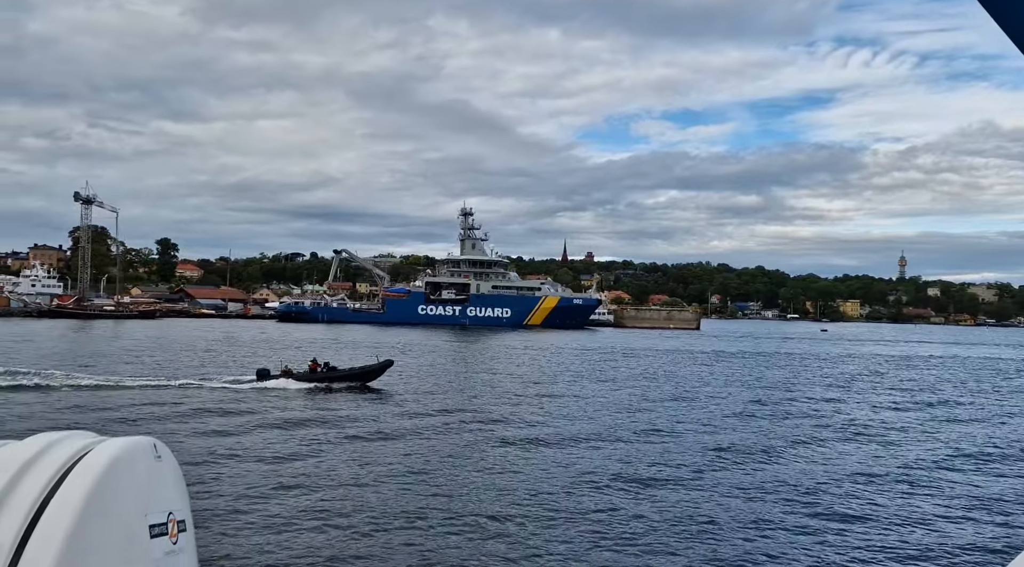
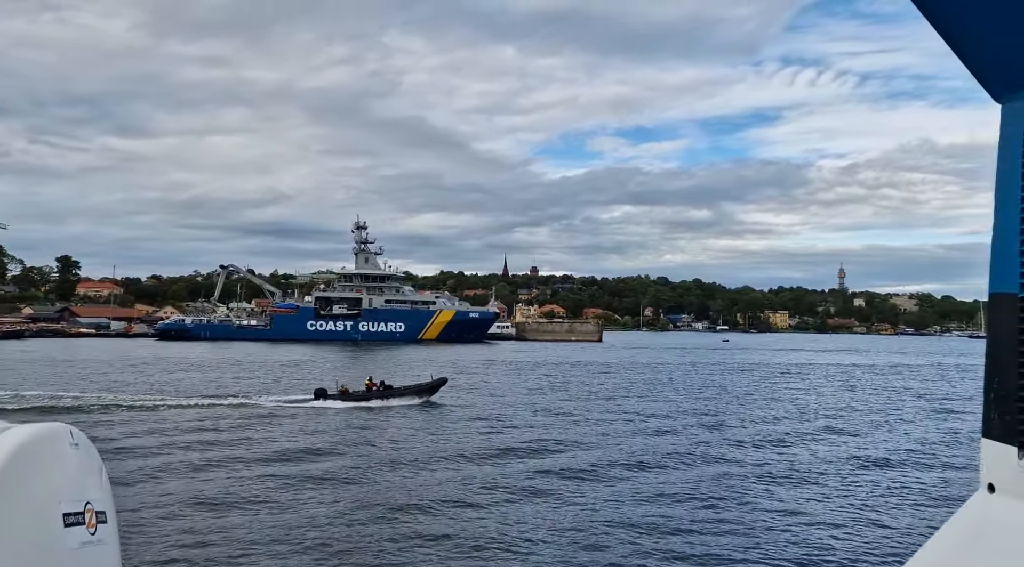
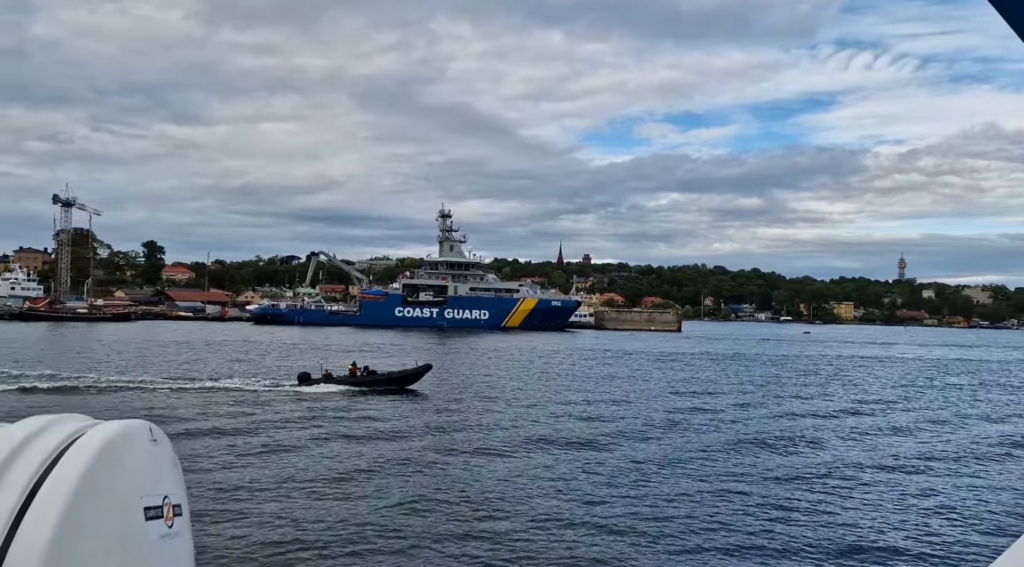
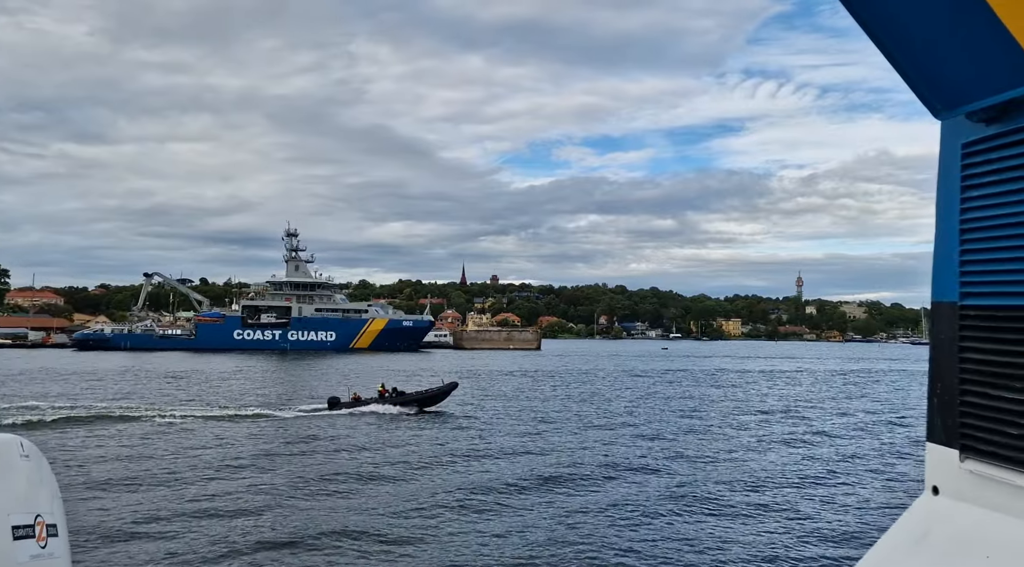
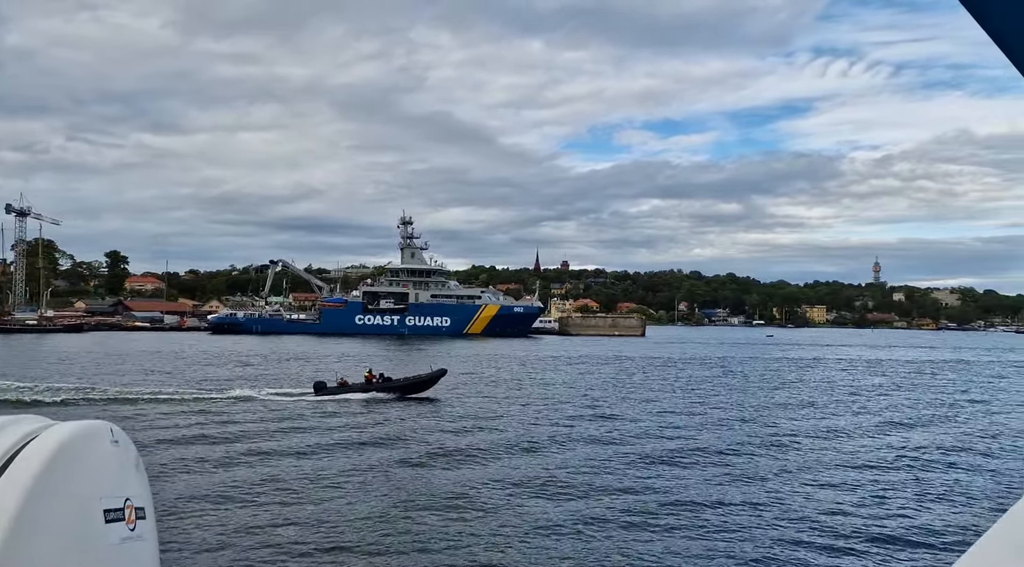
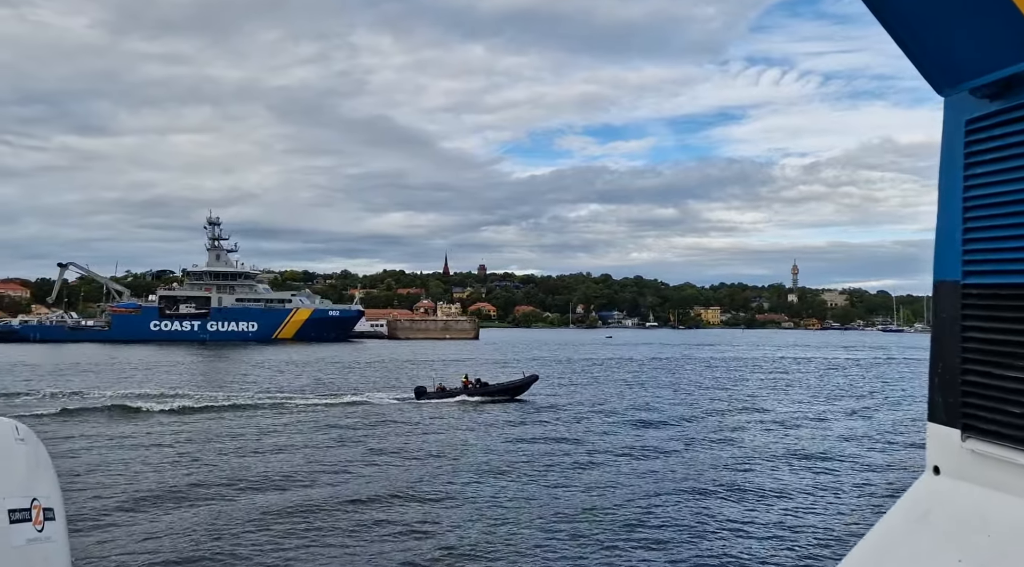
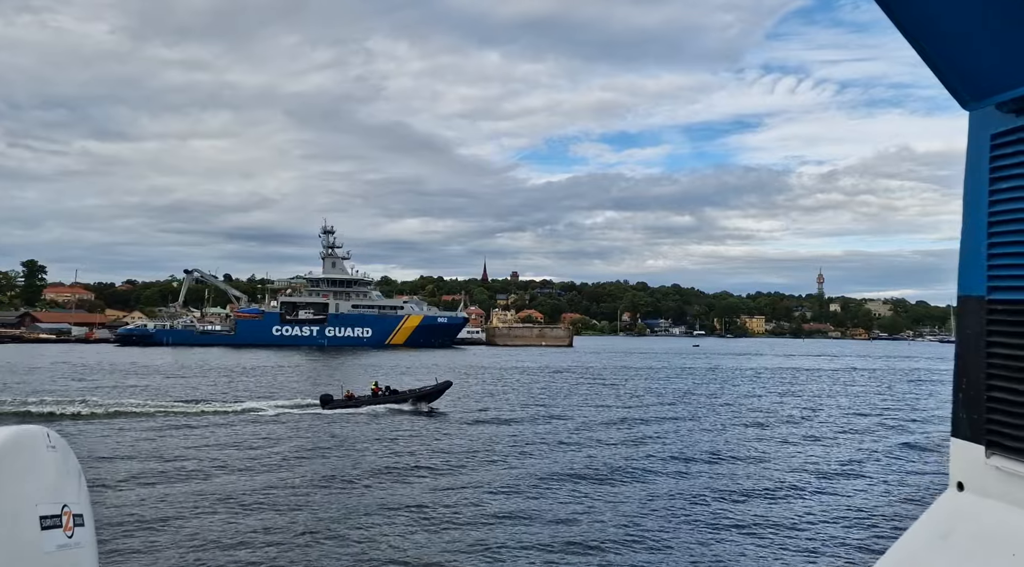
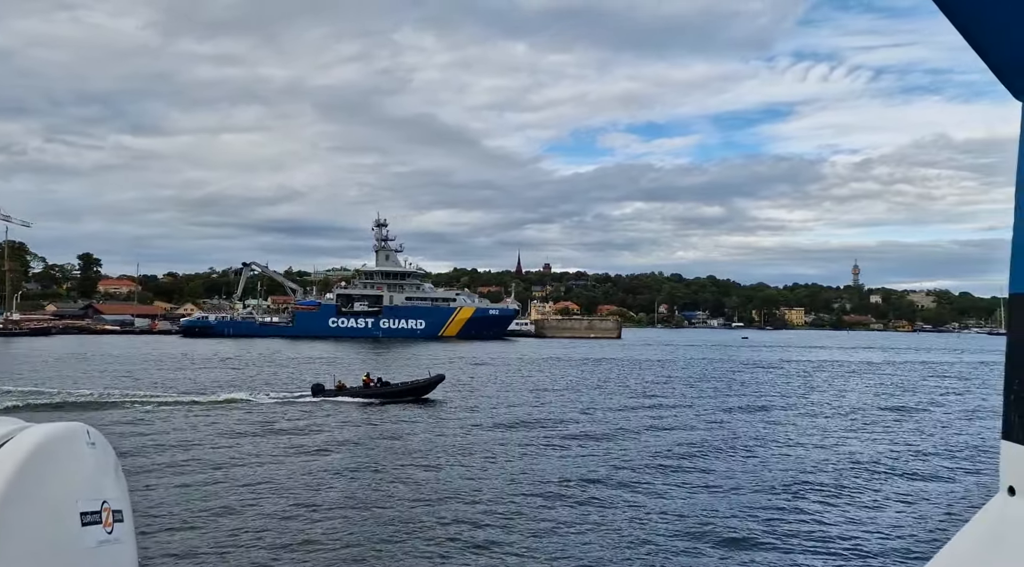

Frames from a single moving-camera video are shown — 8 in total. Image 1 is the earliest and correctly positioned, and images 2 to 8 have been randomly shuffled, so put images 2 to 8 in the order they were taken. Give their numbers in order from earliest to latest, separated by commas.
3, 5, 8, 2, 7, 4, 6
